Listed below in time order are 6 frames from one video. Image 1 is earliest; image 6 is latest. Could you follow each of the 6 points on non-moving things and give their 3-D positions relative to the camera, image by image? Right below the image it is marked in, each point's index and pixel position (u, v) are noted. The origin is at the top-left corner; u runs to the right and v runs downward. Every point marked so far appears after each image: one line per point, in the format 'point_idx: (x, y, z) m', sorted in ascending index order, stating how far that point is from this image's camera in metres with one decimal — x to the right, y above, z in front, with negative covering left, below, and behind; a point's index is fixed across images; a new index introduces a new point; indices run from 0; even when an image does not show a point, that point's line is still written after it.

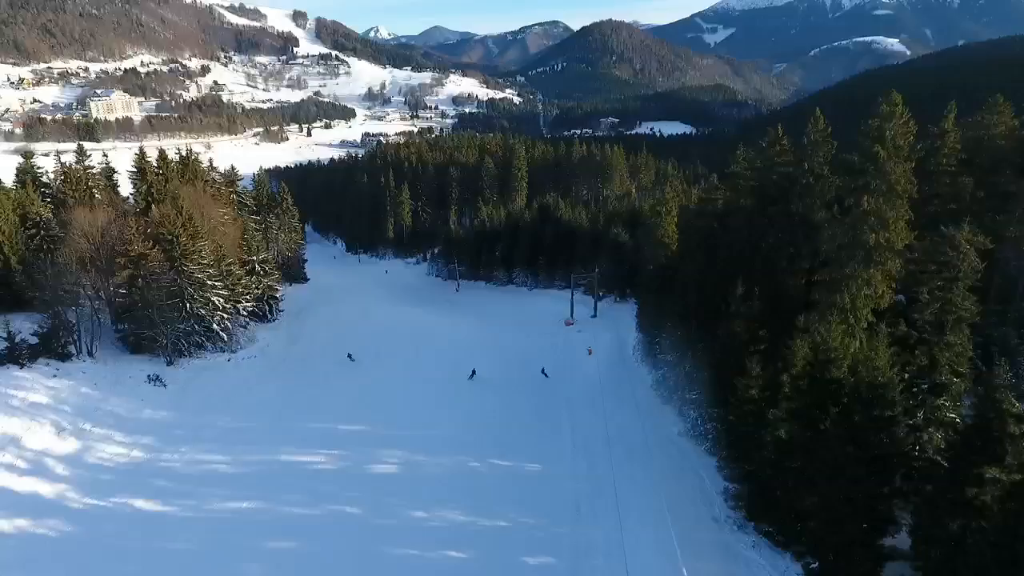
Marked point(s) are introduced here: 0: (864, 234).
0: (+10.8, +1.6, +19.3) m
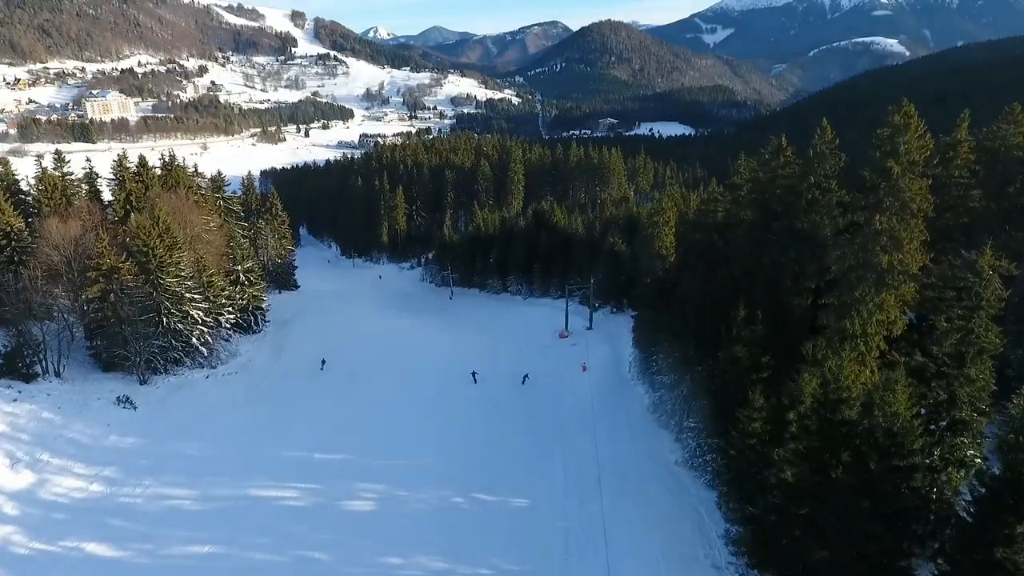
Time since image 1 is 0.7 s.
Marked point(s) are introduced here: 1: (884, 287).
0: (+10.4, +0.9, +17.8) m
1: (+10.7, -0.1, +17.9) m
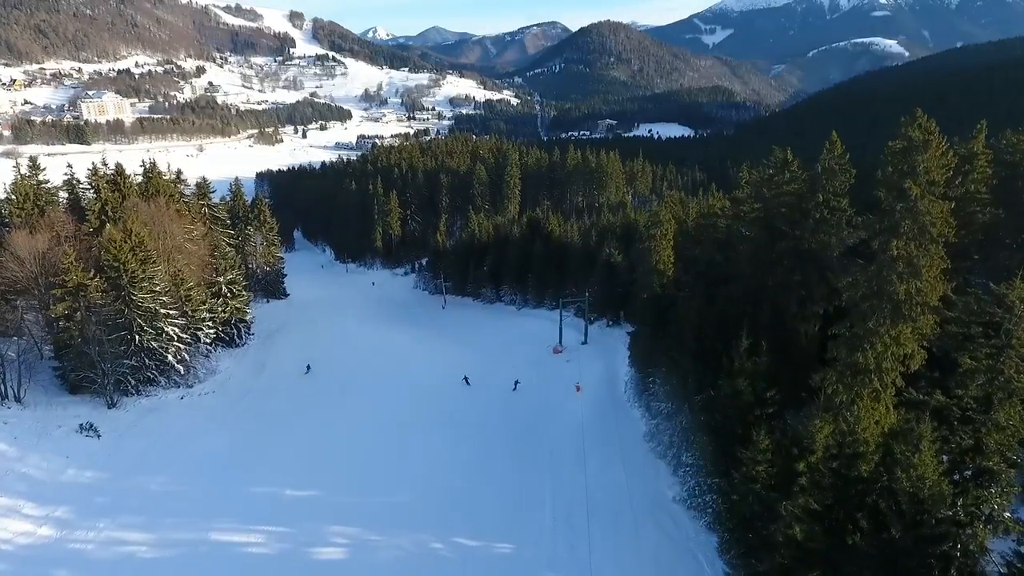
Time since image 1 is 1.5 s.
0: (+9.9, 0.0, +16.3) m
1: (+10.2, -0.9, +16.3) m
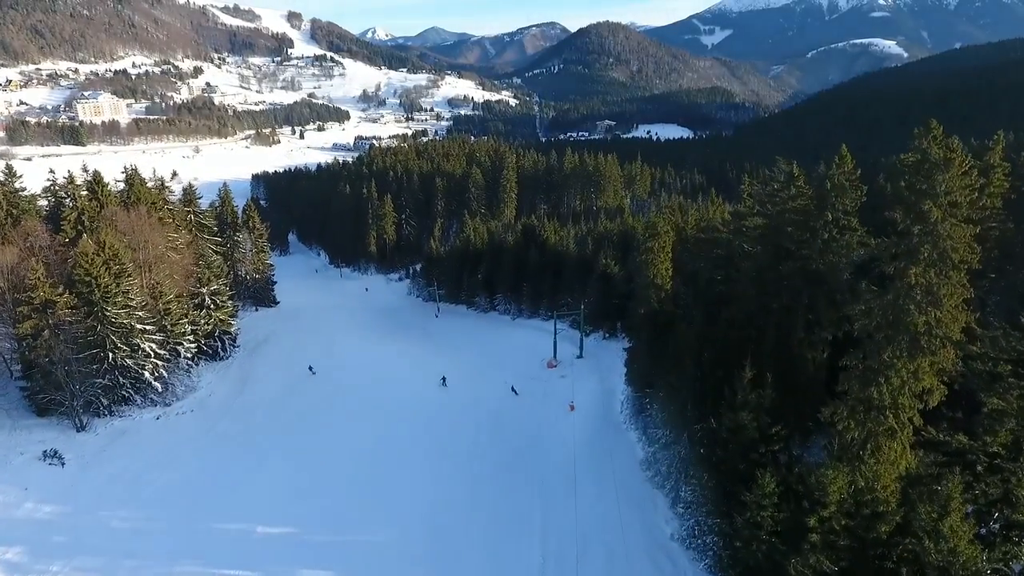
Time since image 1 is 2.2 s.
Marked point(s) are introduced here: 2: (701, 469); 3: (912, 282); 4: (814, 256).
0: (+9.5, -0.7, +14.9) m
1: (+9.8, -1.6, +14.9) m
2: (+6.0, -5.8, +19.8) m
3: (+9.6, +0.1, +14.8) m
4: (+9.1, +1.0, +18.8) m
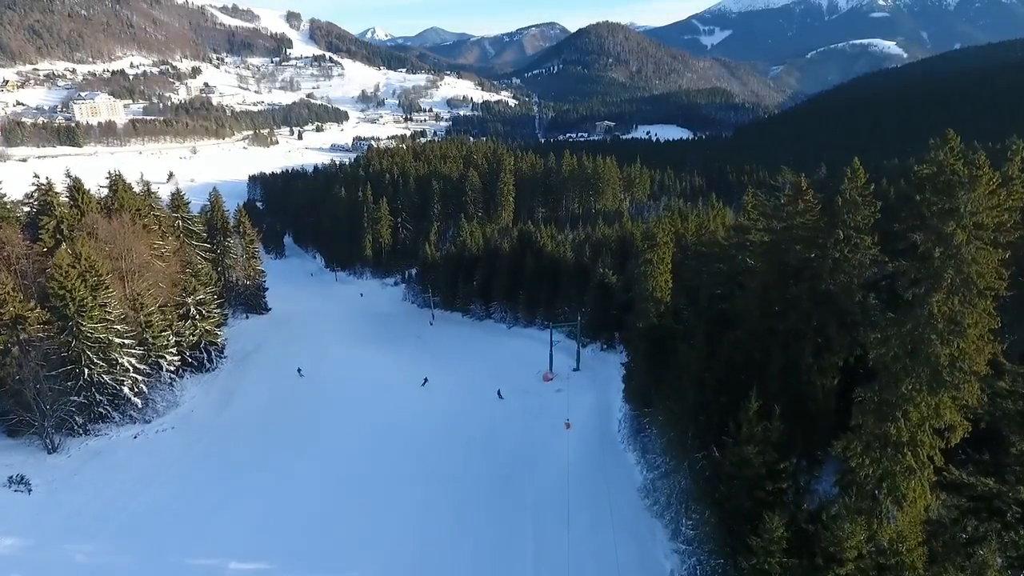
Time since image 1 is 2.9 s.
0: (+9.1, -1.3, +13.6) m
1: (+9.5, -2.3, +13.7) m
2: (+5.7, -6.4, +18.5) m
3: (+9.3, -0.5, +13.6) m
4: (+8.8, +0.4, +17.5) m
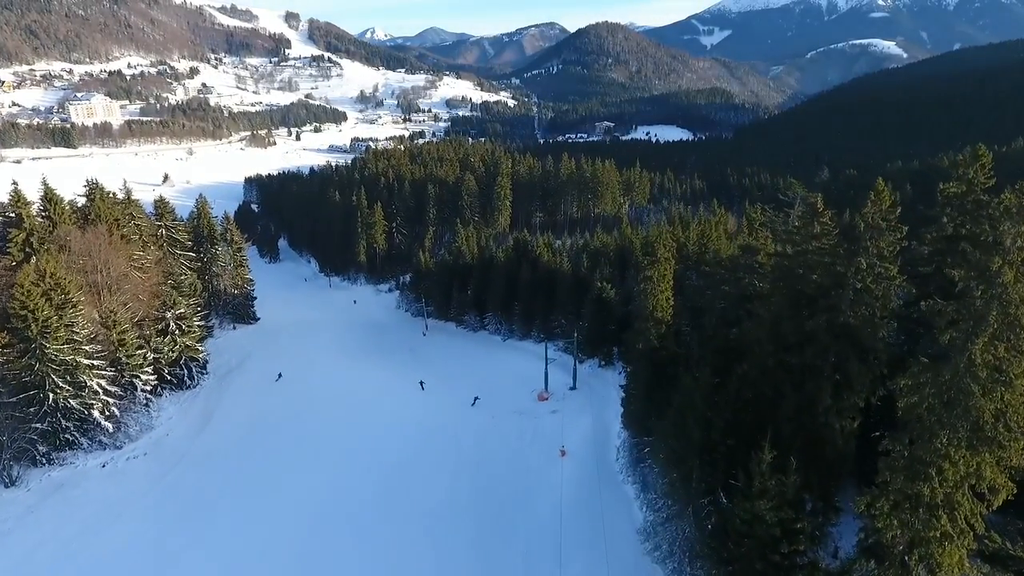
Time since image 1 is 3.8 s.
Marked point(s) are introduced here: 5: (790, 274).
0: (+8.8, -2.2, +11.9) m
1: (+9.1, -3.1, +12.0) m
2: (+5.3, -7.2, +16.8) m
3: (+8.9, -1.4, +11.9) m
4: (+8.4, -0.5, +15.8) m
5: (+7.9, +0.4, +17.7) m
